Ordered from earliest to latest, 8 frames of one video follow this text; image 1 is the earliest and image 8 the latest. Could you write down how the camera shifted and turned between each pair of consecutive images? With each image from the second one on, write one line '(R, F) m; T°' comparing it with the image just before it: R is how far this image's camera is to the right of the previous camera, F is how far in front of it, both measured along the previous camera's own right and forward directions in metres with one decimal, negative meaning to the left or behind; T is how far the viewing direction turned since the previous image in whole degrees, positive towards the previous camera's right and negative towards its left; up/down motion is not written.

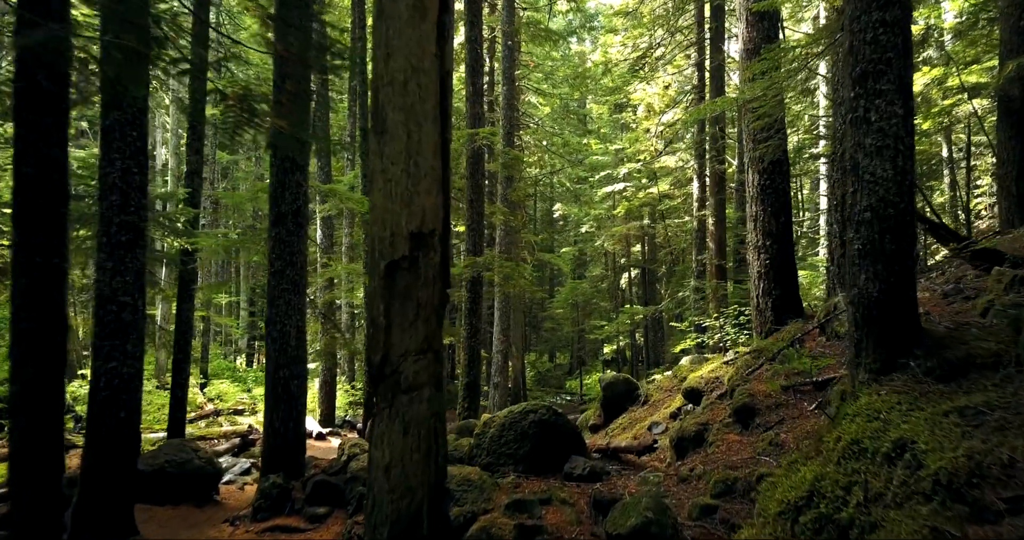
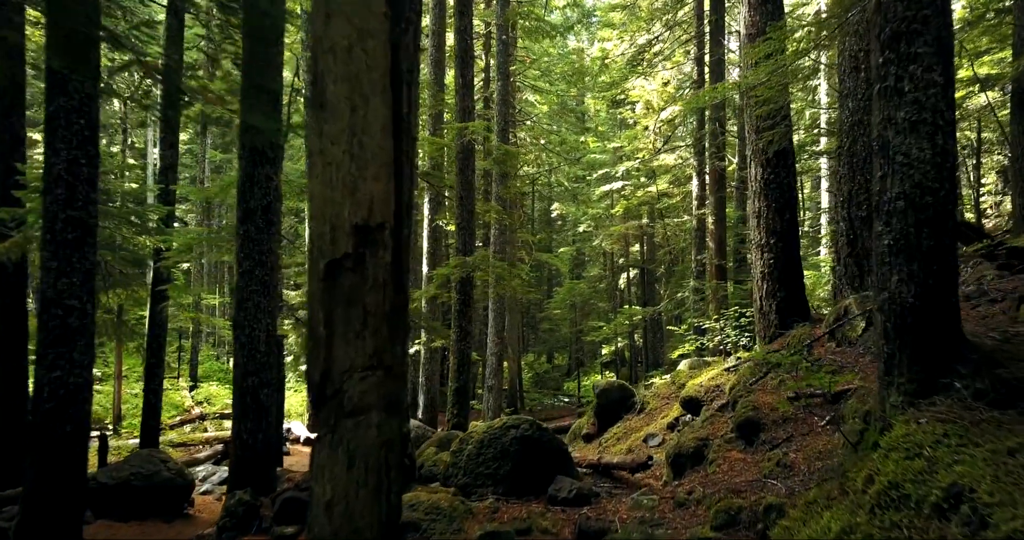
(+0.2, +0.5) m; 0°
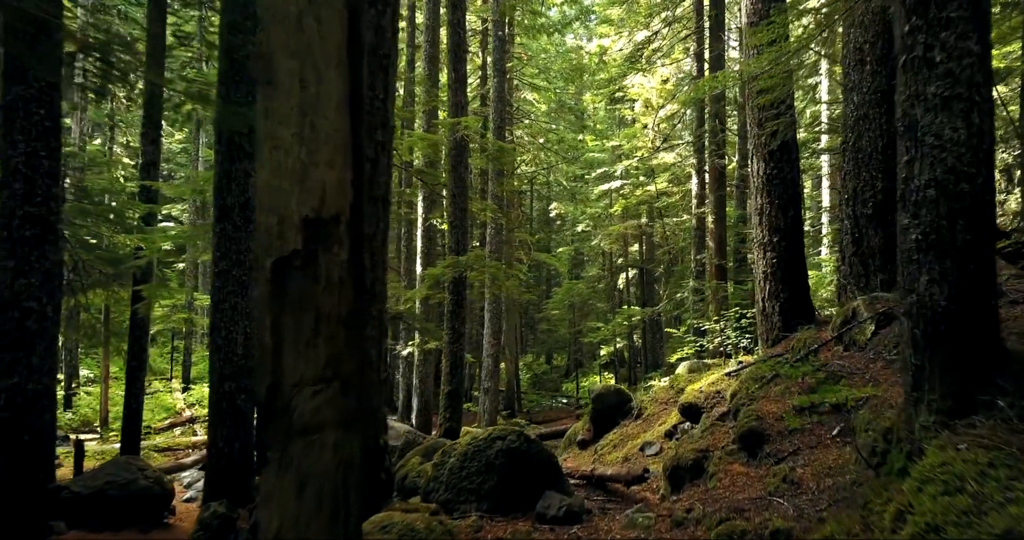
(+0.1, +0.3) m; 0°
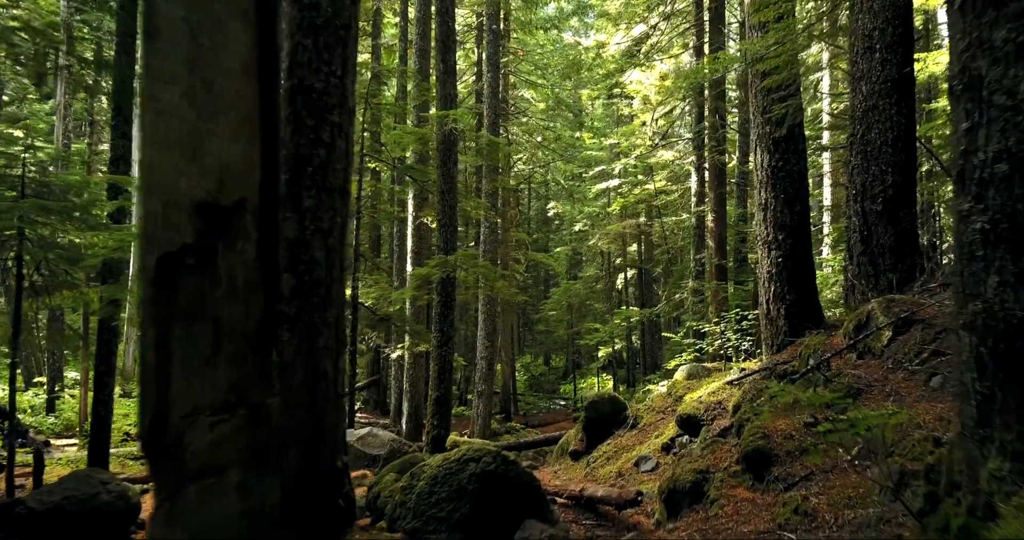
(+0.1, +0.5) m; 0°
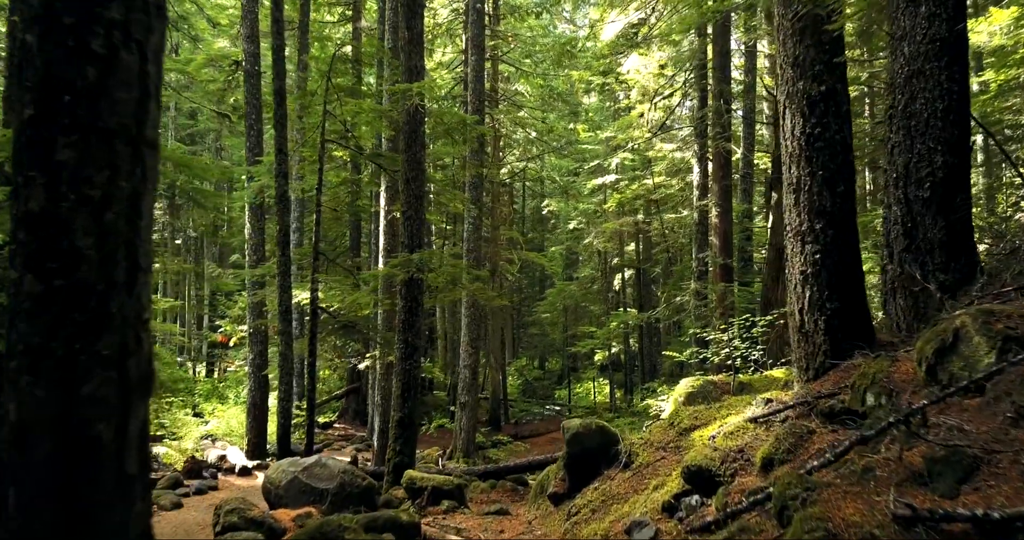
(+0.3, +1.4) m; 0°
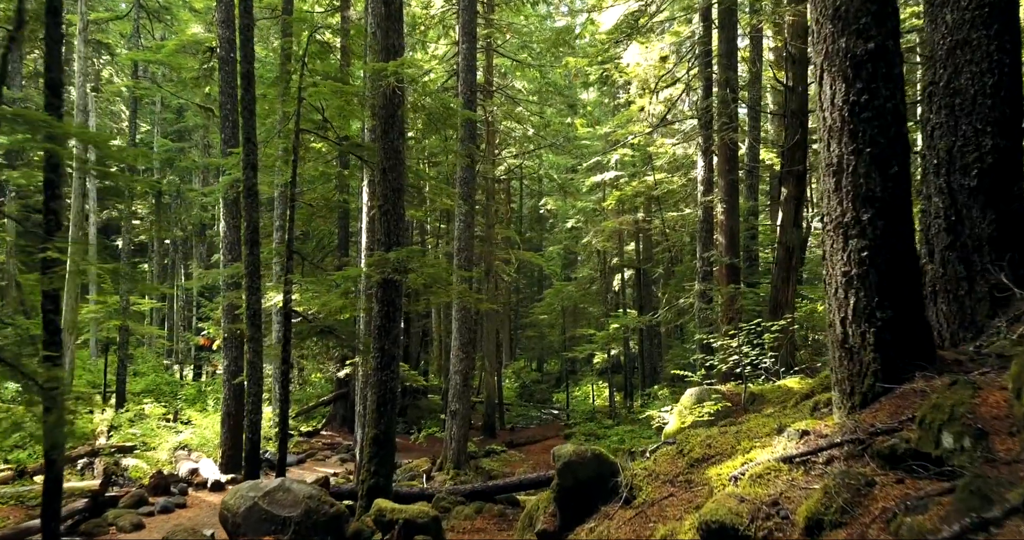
(+0.2, +0.8) m; 0°
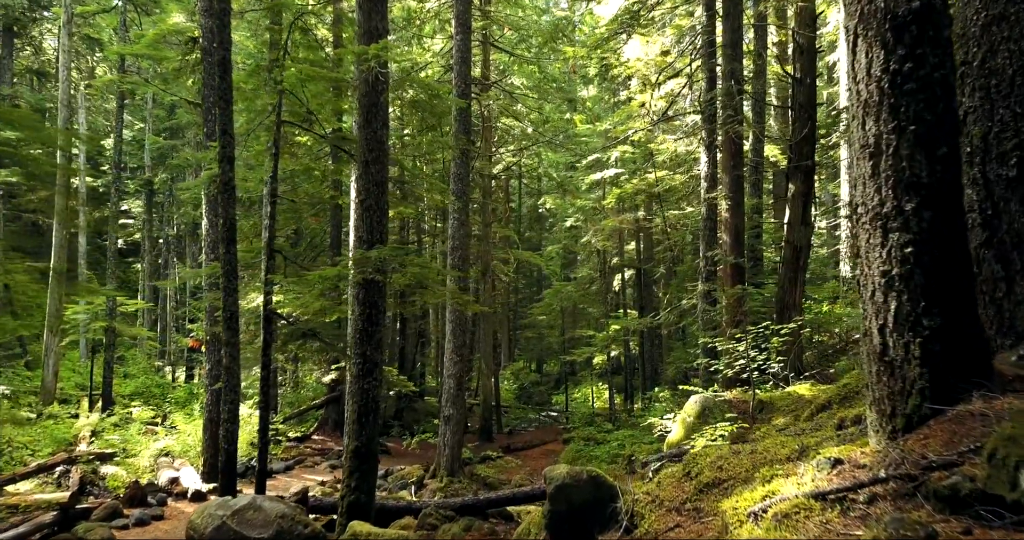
(+0.1, +0.5) m; 0°
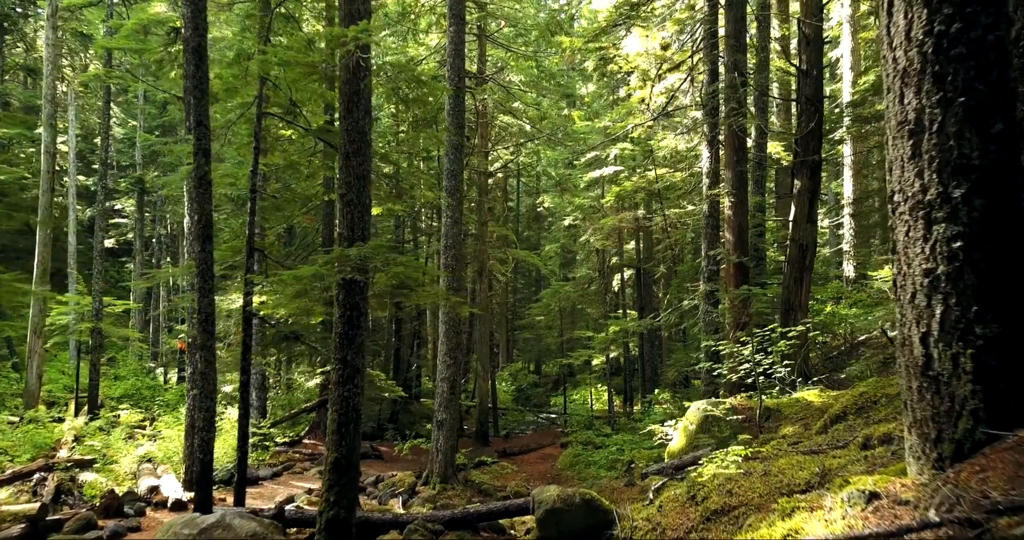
(+0.1, +0.5) m; 0°
